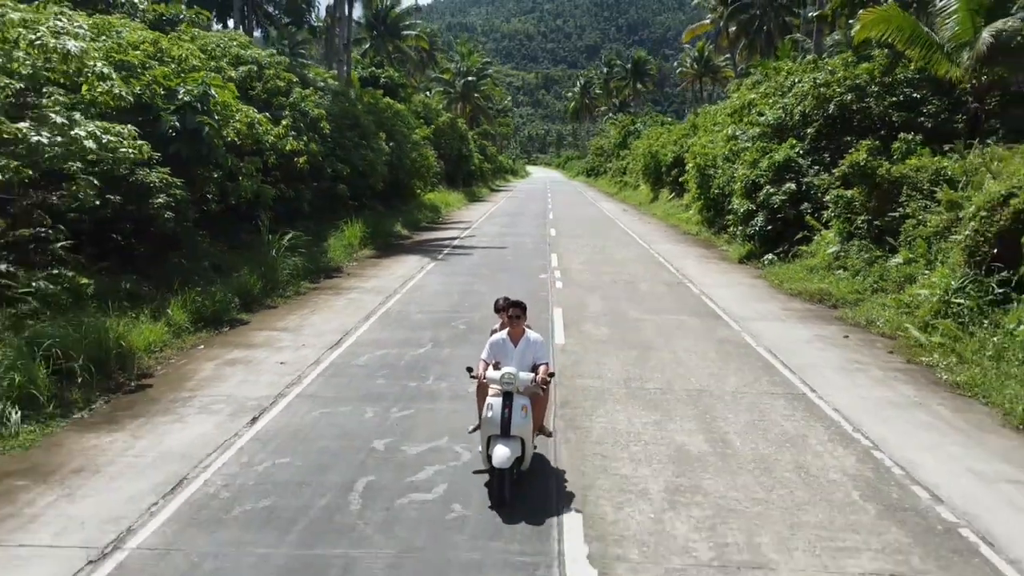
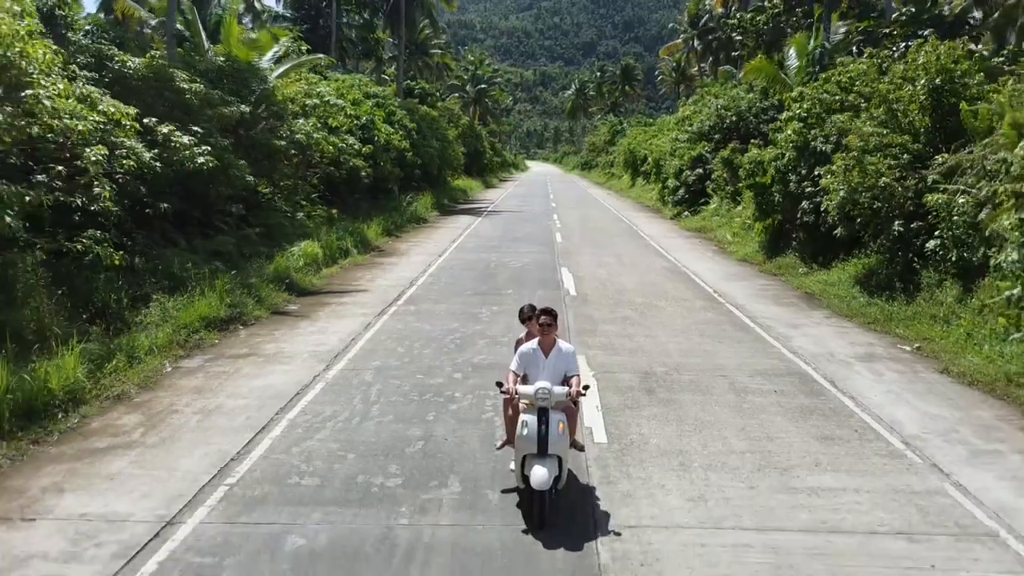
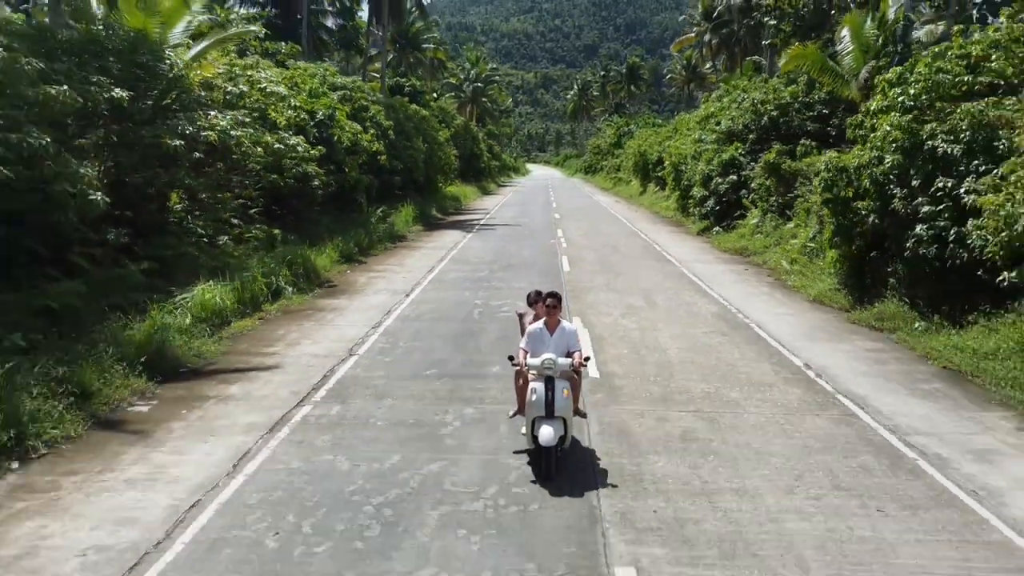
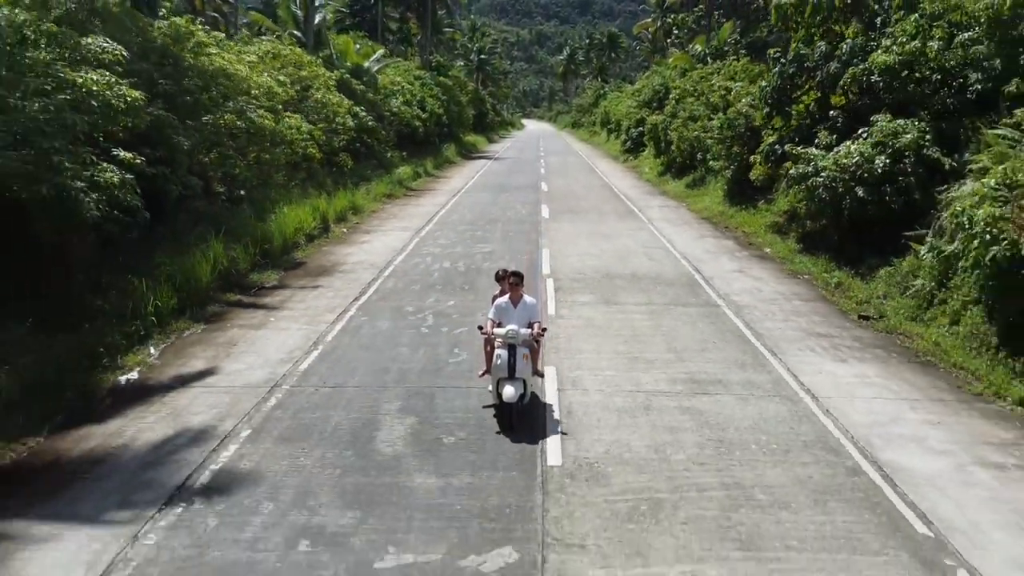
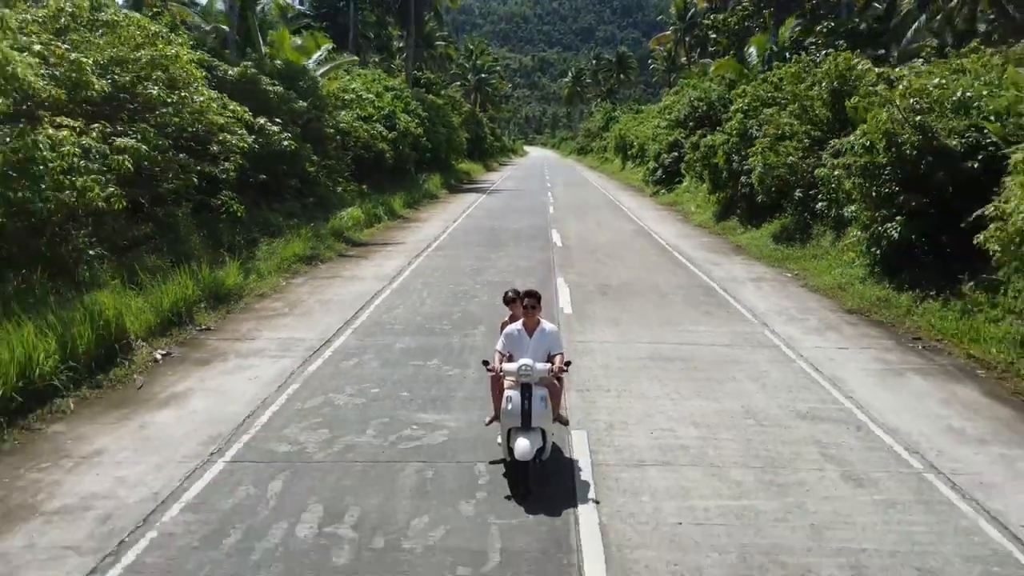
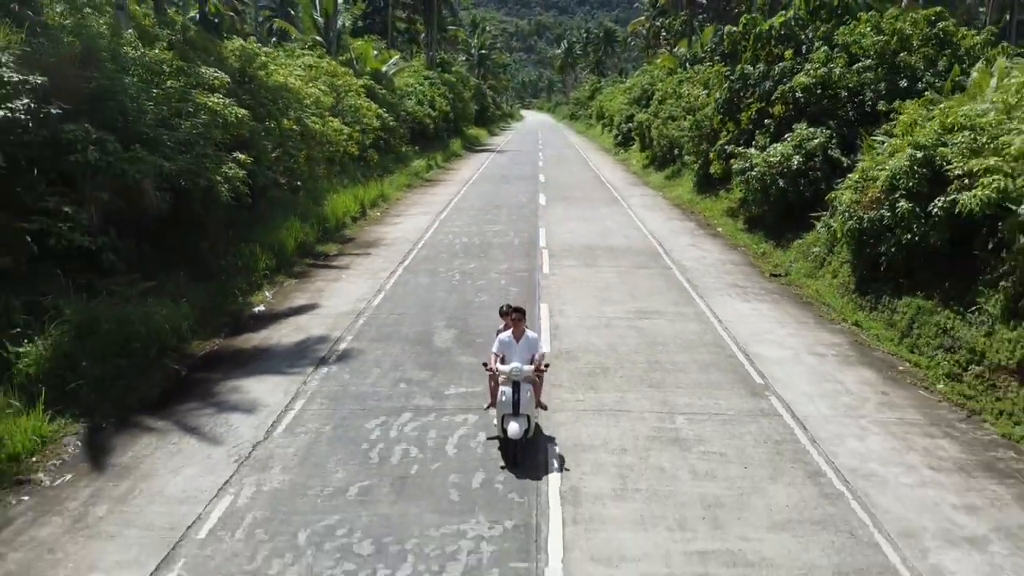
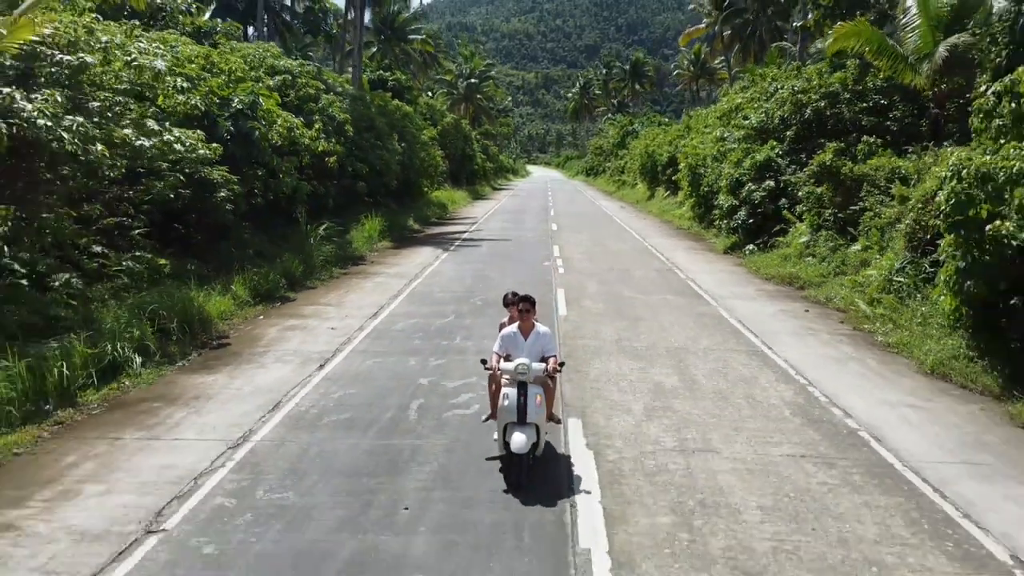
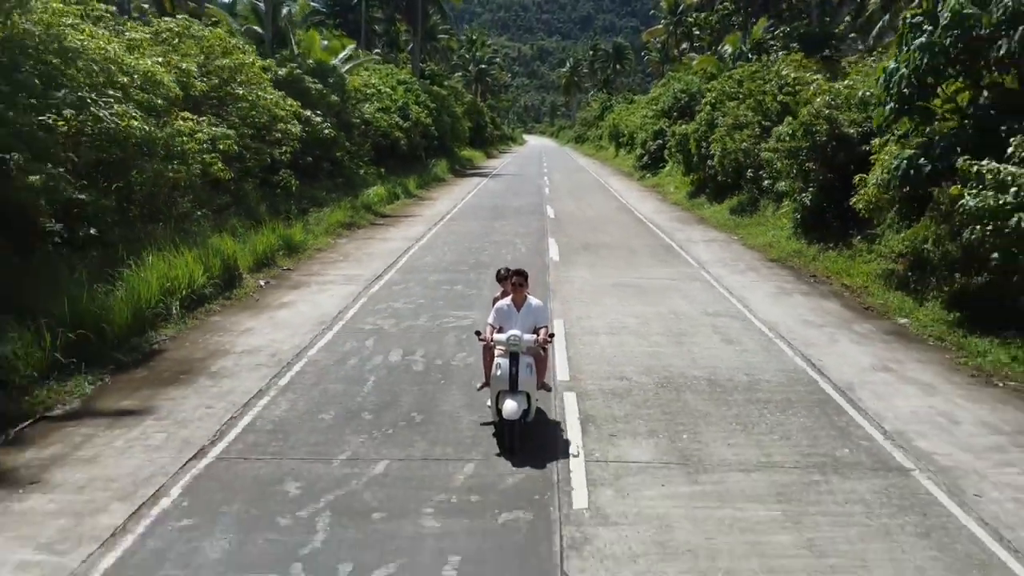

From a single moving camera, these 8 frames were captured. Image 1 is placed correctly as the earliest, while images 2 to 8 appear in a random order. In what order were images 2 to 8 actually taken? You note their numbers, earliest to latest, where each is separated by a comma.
7, 3, 2, 5, 8, 4, 6
